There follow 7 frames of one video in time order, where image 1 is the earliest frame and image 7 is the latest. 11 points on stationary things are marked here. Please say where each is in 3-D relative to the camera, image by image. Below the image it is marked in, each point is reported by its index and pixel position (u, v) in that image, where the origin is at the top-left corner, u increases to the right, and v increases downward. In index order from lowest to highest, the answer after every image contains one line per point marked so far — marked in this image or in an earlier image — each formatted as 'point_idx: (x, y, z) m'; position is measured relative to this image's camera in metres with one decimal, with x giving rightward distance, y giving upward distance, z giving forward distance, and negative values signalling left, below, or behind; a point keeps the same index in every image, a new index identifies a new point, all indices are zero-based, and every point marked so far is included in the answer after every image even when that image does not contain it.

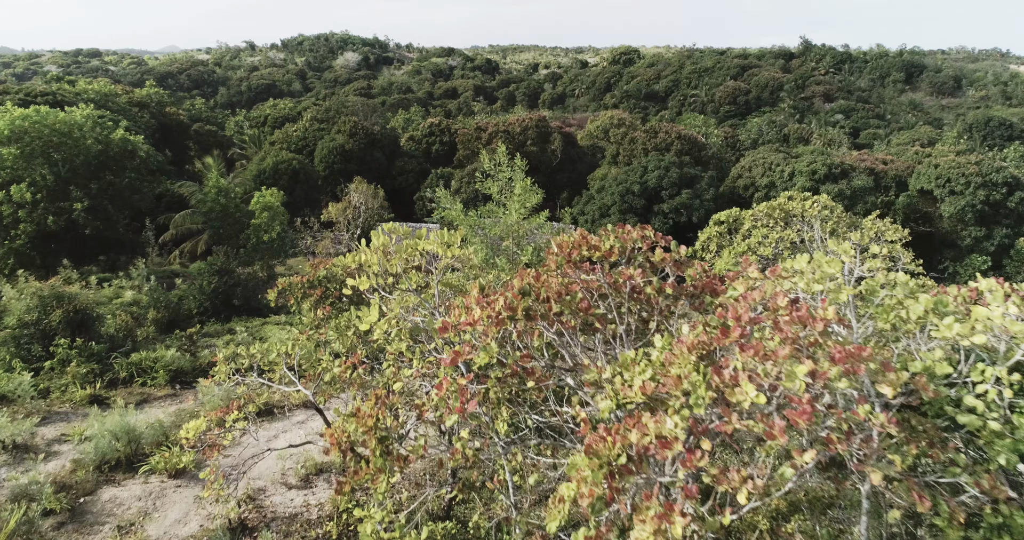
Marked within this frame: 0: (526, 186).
0: (+0.2, +1.2, +7.2) m
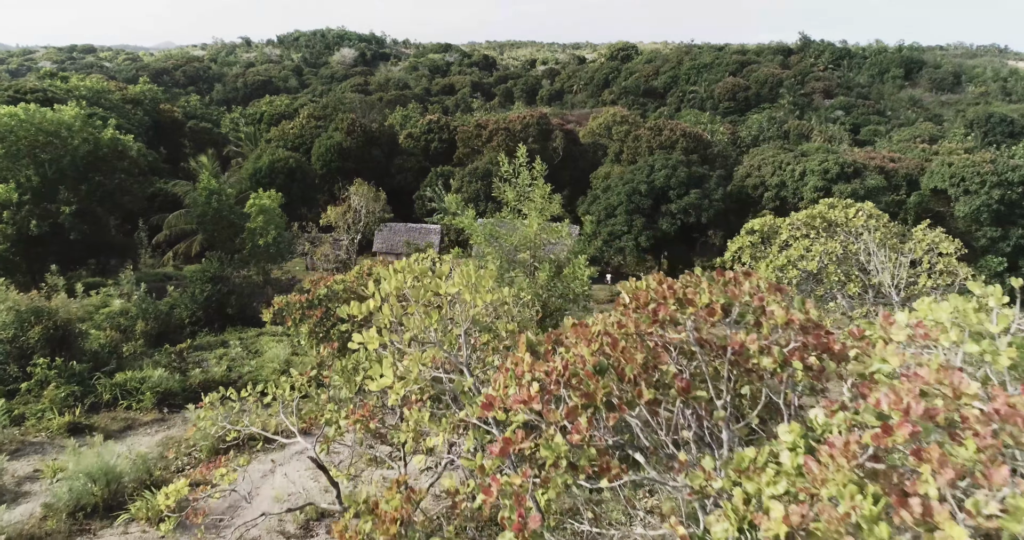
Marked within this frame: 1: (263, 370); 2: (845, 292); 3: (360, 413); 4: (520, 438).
0: (+0.4, +1.0, +6.6) m
1: (-4.2, -1.6, +8.6) m
2: (+4.2, -0.2, +6.4) m
3: (-1.0, -1.0, +3.5) m
4: (0.0, -0.6, +2.0) m
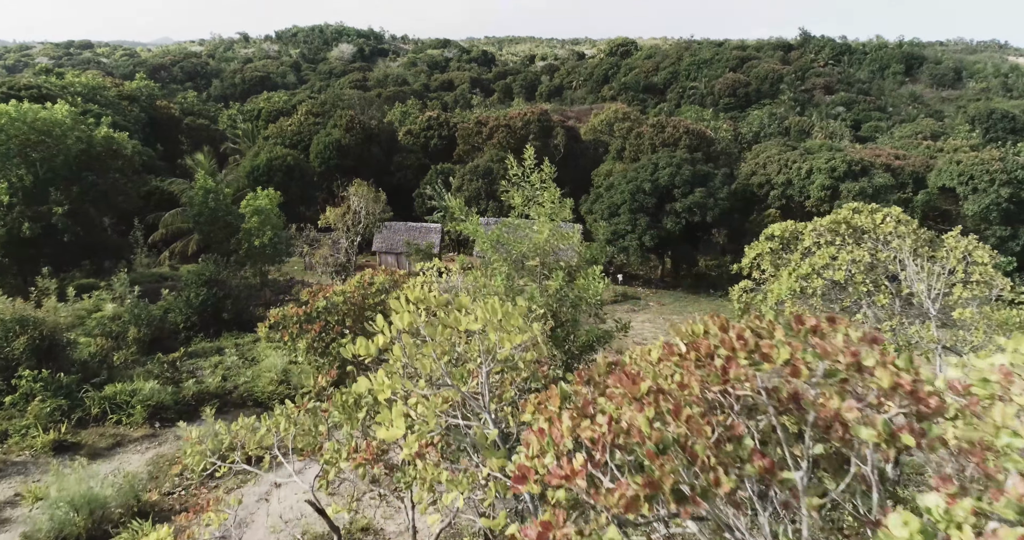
0: (+0.5, +0.9, +6.2) m
1: (-4.1, -1.7, +8.3) m
2: (+4.3, -0.4, +6.1) m
3: (-0.9, -1.1, +3.2) m
4: (+0.2, -0.8, +1.6) m
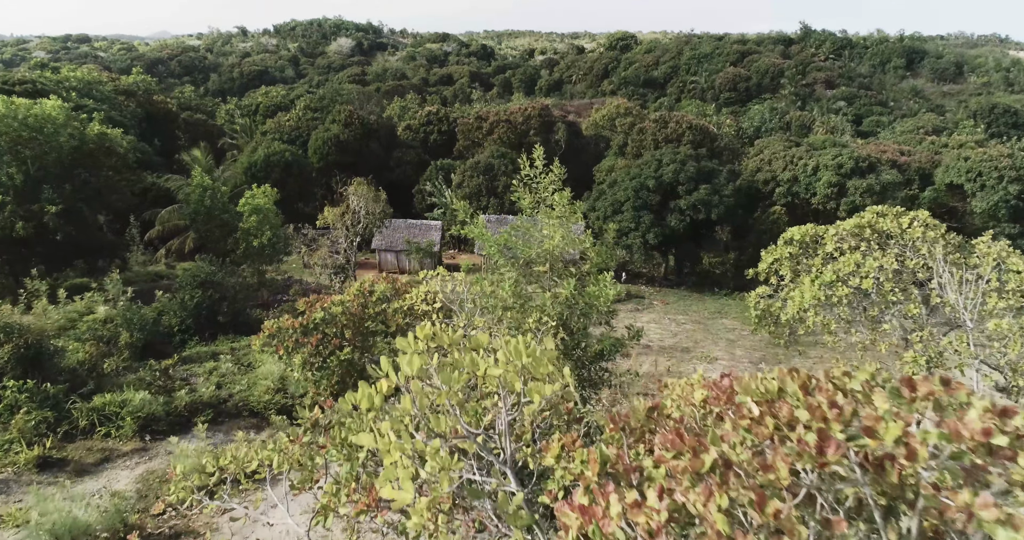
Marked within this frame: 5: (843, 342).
0: (+0.6, +0.8, +5.9) m
1: (-4.0, -1.8, +7.9) m
2: (+4.4, -0.4, +5.7) m
3: (-0.8, -1.3, +2.8) m
4: (+0.3, -0.9, +1.3) m
5: (+4.0, -0.9, +6.2) m
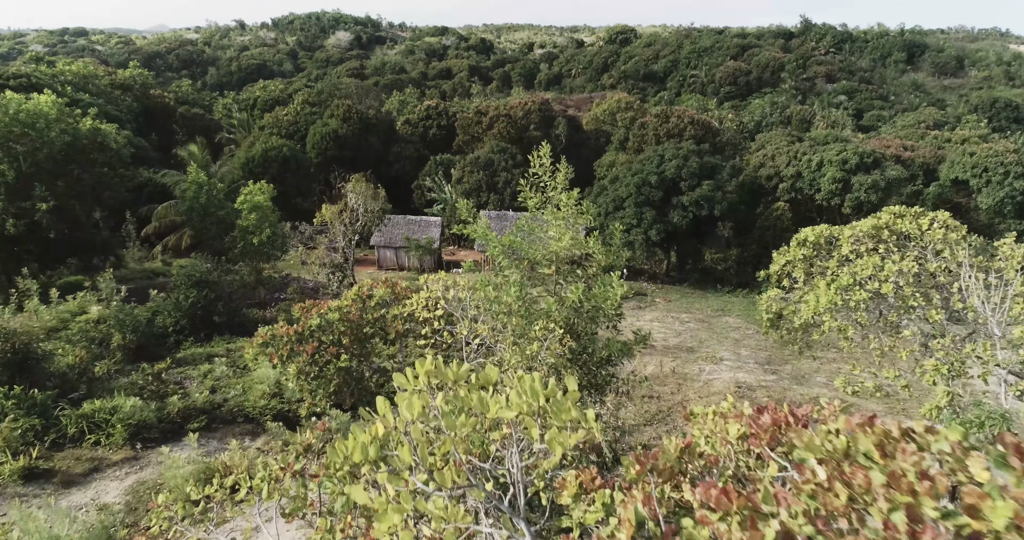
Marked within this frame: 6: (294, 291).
0: (+0.7, +0.8, +5.7) m
1: (-3.9, -1.8, +7.7) m
2: (+4.4, -0.5, +5.5) m
3: (-0.8, -1.3, +2.6) m
4: (+0.3, -1.0, +1.0) m
5: (+4.1, -0.9, +6.0) m
6: (-5.6, -0.5, +13.3) m
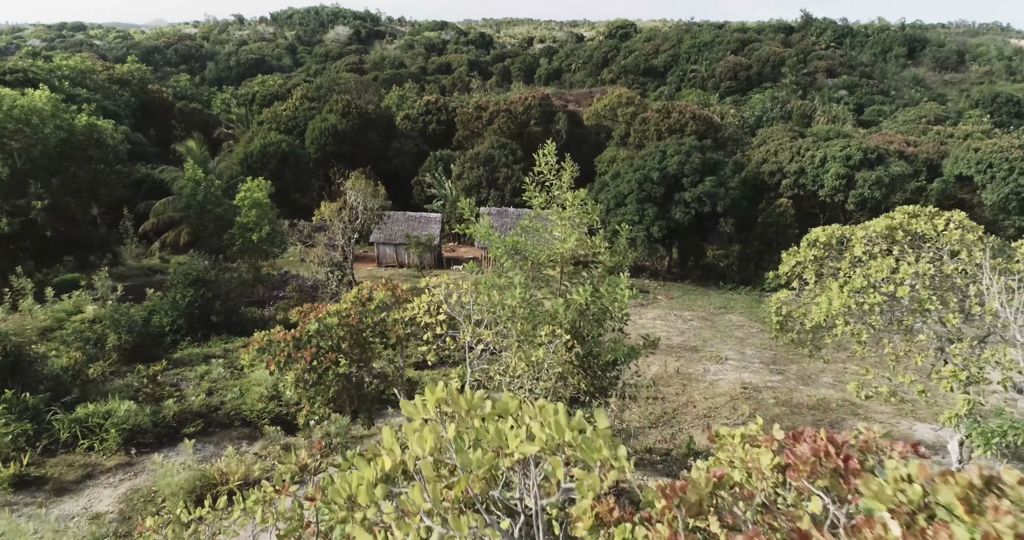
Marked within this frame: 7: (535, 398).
0: (+0.7, +0.8, +5.5) m
1: (-3.9, -1.8, +7.6) m
2: (+4.5, -0.5, +5.3) m
3: (-0.7, -1.4, +2.4) m
4: (+0.4, -1.1, +0.9) m
5: (+4.1, -0.9, +5.9) m
6: (-5.6, -0.5, +13.1) m
7: (+0.2, -1.3, +5.0) m
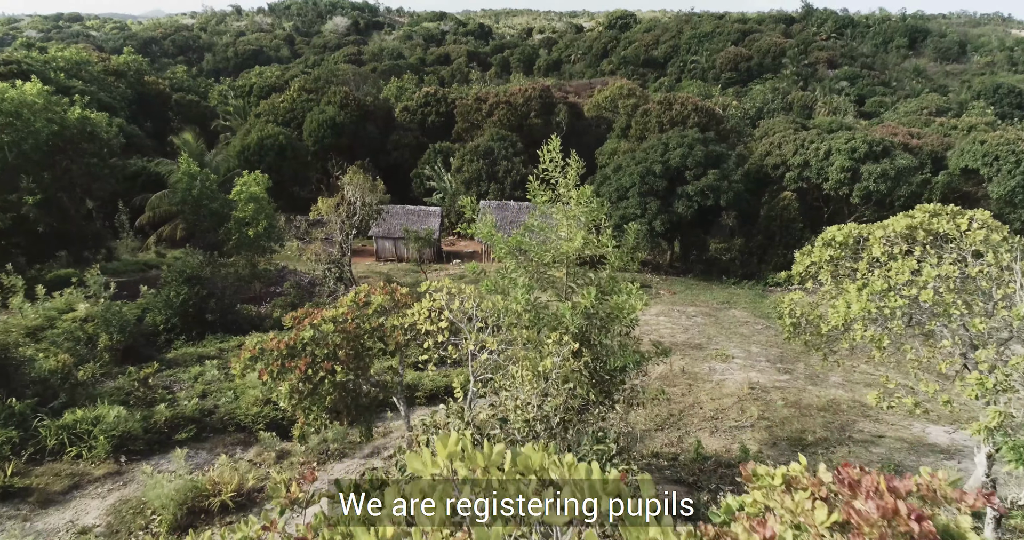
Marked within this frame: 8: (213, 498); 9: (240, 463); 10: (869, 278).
0: (+0.8, +0.7, +5.2) m
1: (-3.8, -1.8, +7.3) m
2: (+4.5, -0.5, +5.1) m
3: (-0.7, -1.5, +2.2) m
4: (+0.4, -1.2, +0.6) m
5: (+4.2, -0.9, +5.6) m
6: (-5.6, -0.4, +12.8) m
7: (+0.3, -1.3, +4.8) m
8: (-3.2, -2.4, +5.5) m
9: (-3.2, -2.3, +6.1) m
10: (+4.0, -0.1, +5.7) m
